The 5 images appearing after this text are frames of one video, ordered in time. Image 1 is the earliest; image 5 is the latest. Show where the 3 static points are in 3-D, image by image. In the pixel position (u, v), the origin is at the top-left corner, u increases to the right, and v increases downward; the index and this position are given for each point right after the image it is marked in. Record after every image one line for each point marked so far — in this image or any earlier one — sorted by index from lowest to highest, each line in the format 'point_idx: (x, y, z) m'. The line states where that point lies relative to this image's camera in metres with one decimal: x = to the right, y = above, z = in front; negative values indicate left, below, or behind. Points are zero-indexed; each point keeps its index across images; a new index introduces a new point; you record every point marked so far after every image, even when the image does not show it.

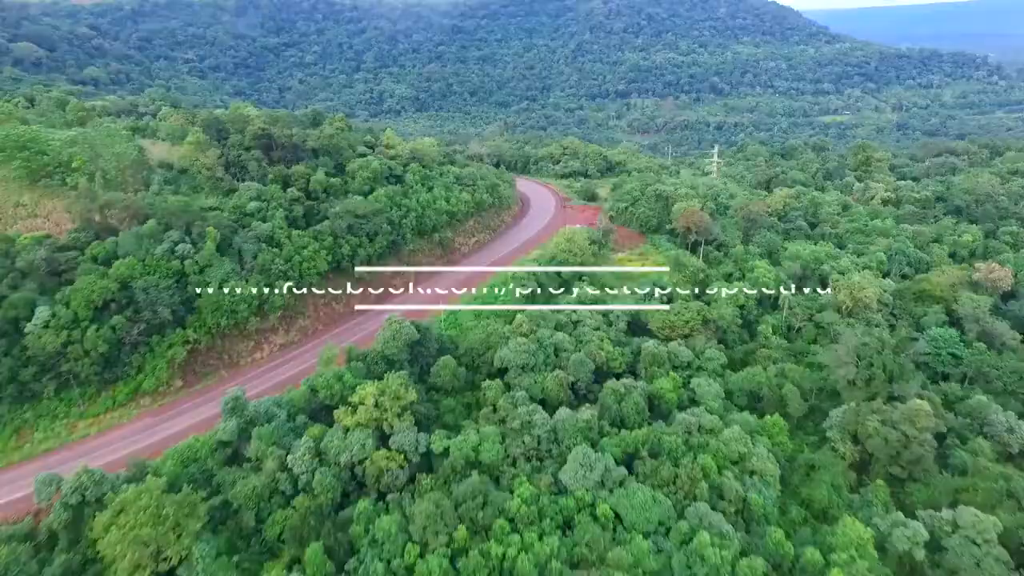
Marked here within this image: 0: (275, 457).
0: (-7.7, -5.4, +19.8) m
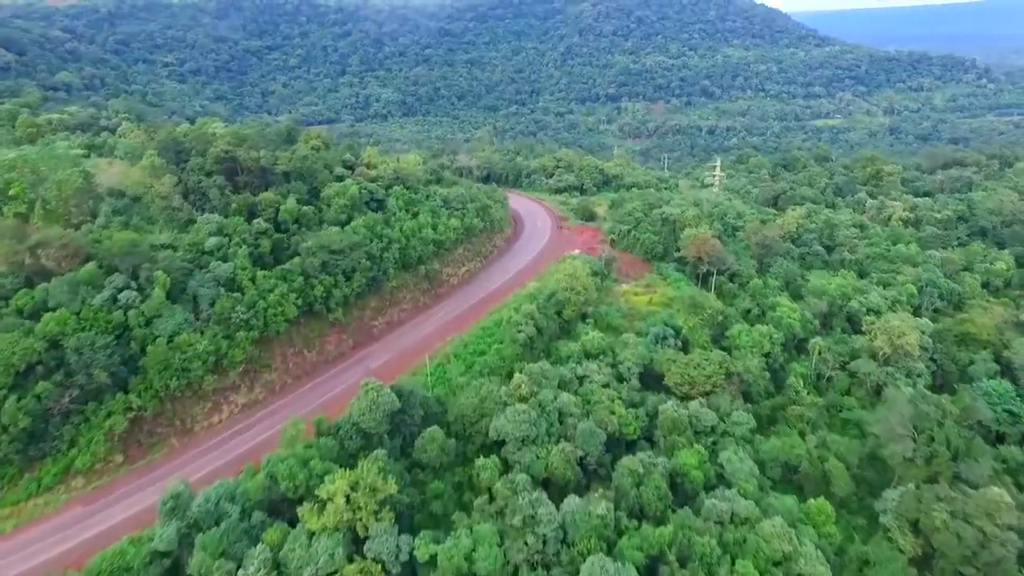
0: (-7.6, -7.5, +16.1) m
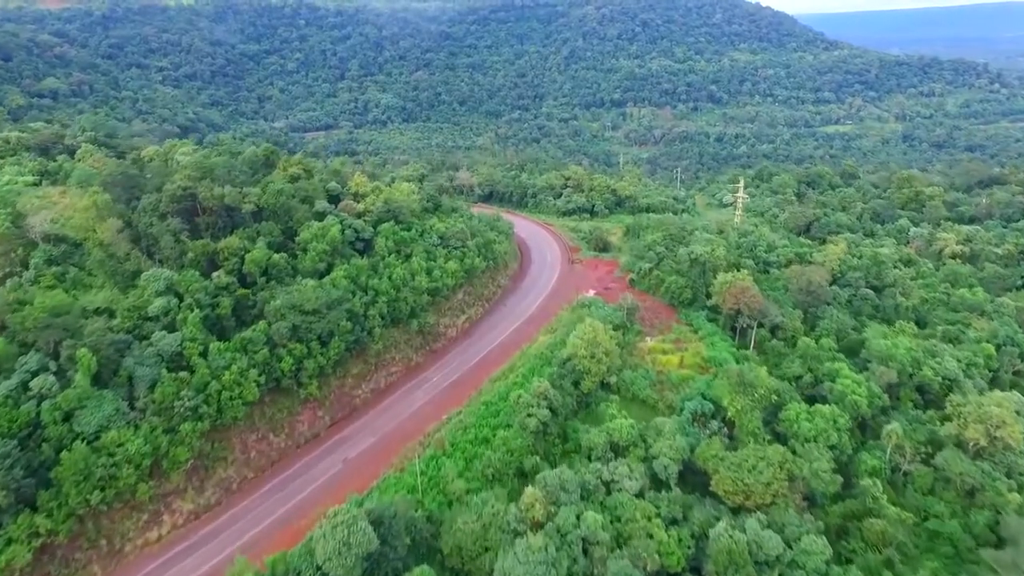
0: (-7.3, -10.1, +11.3) m
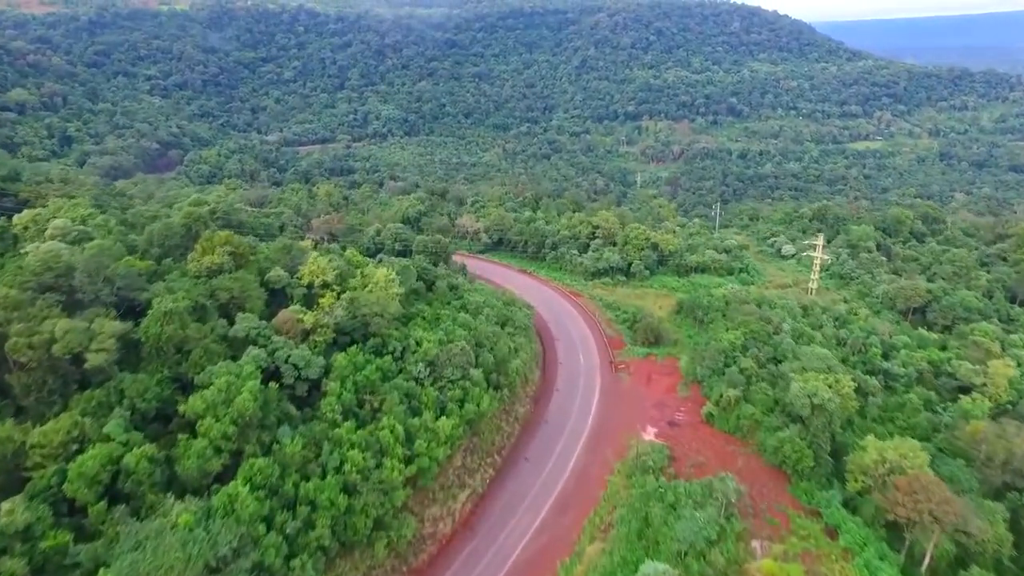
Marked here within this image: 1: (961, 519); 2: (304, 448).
0: (-6.6, -15.4, -0.1) m
1: (+13.0, -6.7, +17.9) m
2: (-5.8, -4.4, +17.0) m
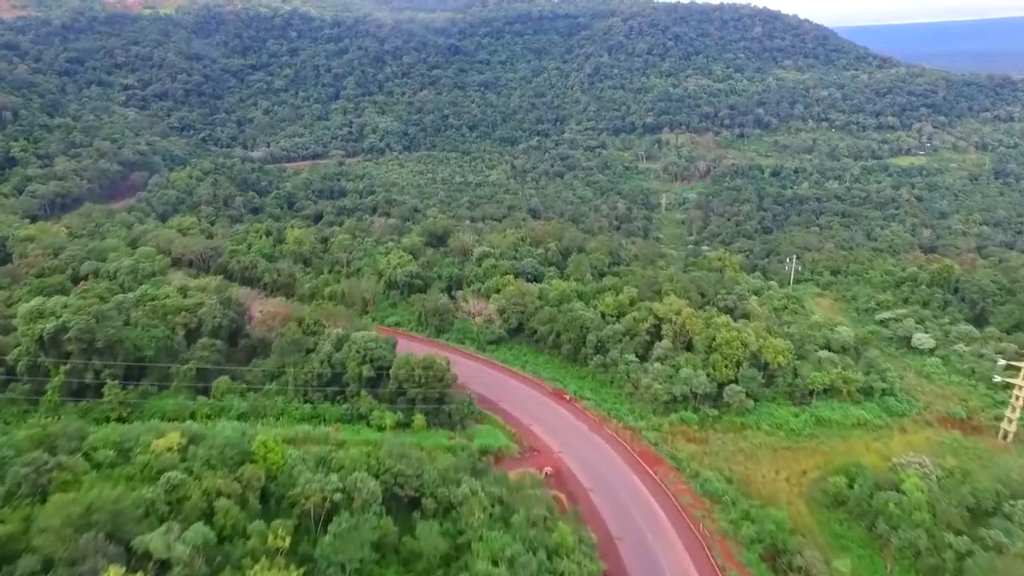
0: (-5.4, -21.6, -15.4) m
1: (+14.3, -13.1, +2.6) m
2: (-4.4, -10.7, +1.8) m
